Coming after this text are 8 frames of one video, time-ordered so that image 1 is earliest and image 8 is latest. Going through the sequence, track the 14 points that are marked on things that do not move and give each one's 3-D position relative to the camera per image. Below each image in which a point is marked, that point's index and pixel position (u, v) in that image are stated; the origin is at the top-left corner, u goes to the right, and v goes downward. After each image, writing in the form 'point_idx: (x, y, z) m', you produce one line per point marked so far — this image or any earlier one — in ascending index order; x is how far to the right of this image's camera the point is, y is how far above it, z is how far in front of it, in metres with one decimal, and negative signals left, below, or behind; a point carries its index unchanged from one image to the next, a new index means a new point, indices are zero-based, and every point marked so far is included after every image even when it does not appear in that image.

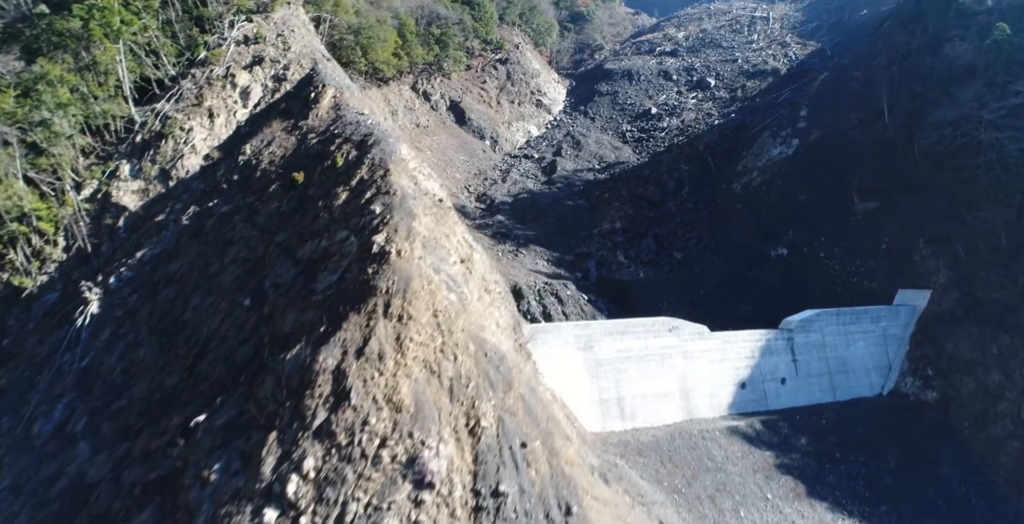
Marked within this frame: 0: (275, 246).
0: (-4.8, +0.3, +12.3) m
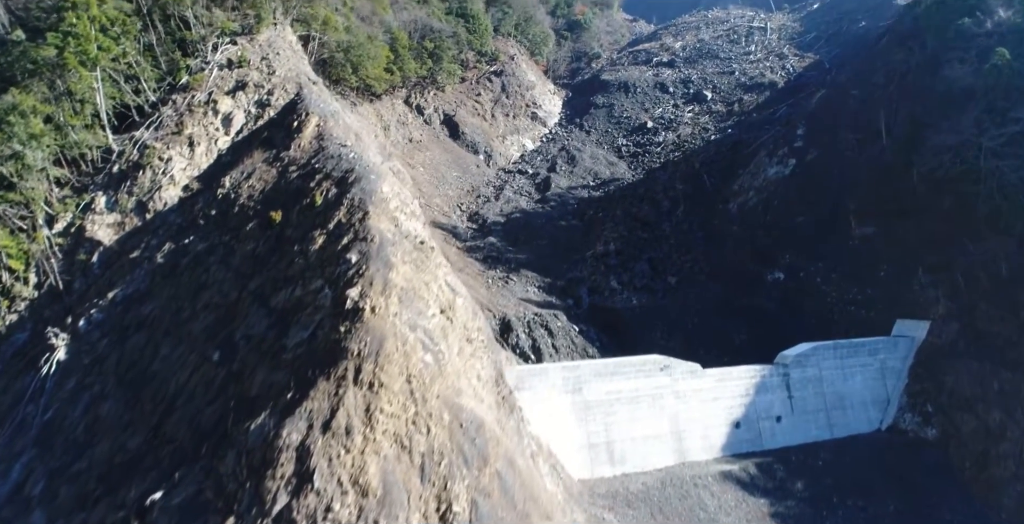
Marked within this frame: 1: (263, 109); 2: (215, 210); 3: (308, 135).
0: (-5.1, -0.6, +11.8) m
1: (-7.7, +4.7, +18.9) m
2: (-7.2, +1.3, +15.0) m
3: (-5.6, +3.4, +16.9) m
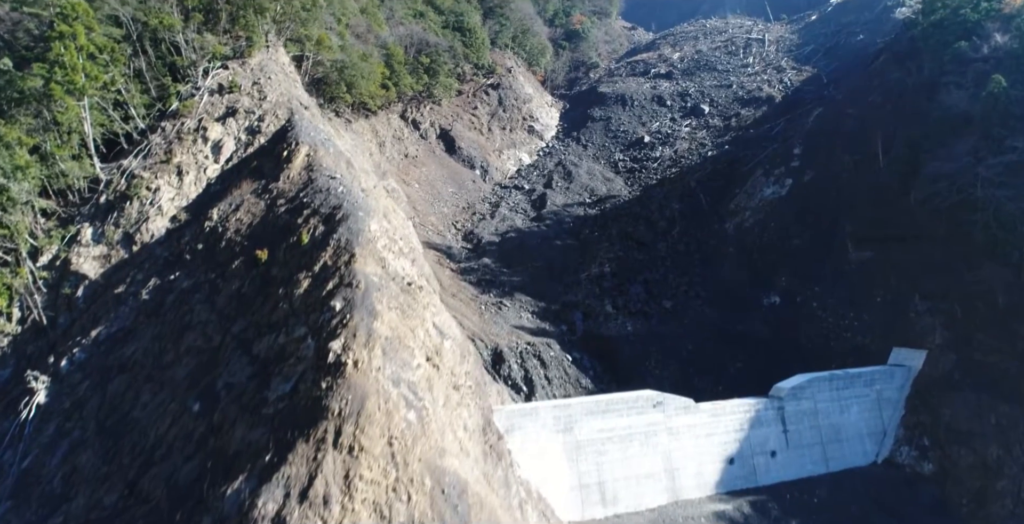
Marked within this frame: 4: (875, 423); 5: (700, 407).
0: (-5.3, -1.5, +11.6) m
1: (-7.9, +3.8, +18.7) m
2: (-7.4, +0.4, +14.8) m
3: (-5.8, +2.6, +16.7) m
4: (+10.6, -4.7, +18.0) m
5: (+4.7, -3.7, +15.5) m
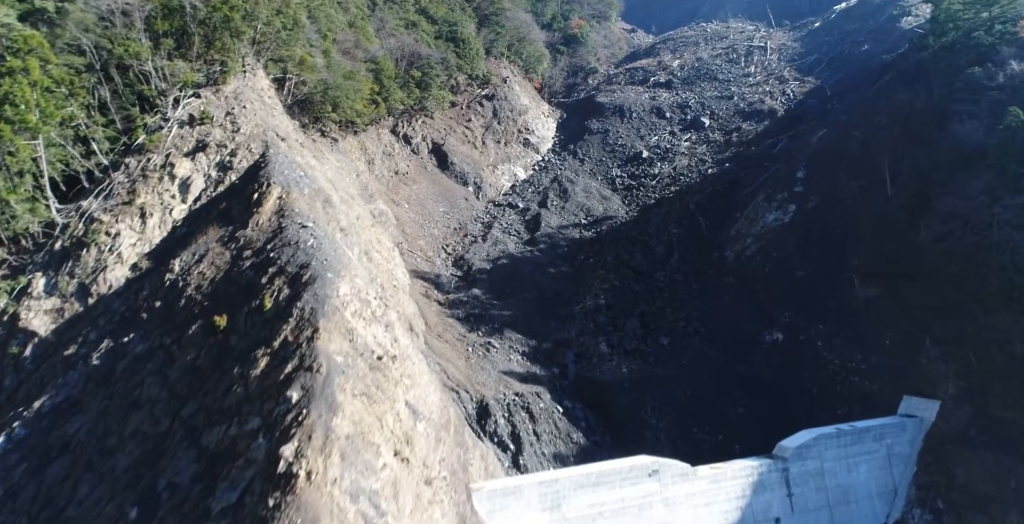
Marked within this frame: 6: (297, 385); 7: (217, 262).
0: (-5.7, -2.8, +10.5) m
1: (-8.2, +2.5, +17.6) m
2: (-7.8, -0.8, +13.6) m
3: (-6.2, +1.3, +15.6) m
4: (+10.3, -6.0, +16.9) m
5: (+4.4, -5.0, +14.4) m
6: (-3.4, -1.9, +9.8) m
7: (-6.8, 0.0, +14.1) m
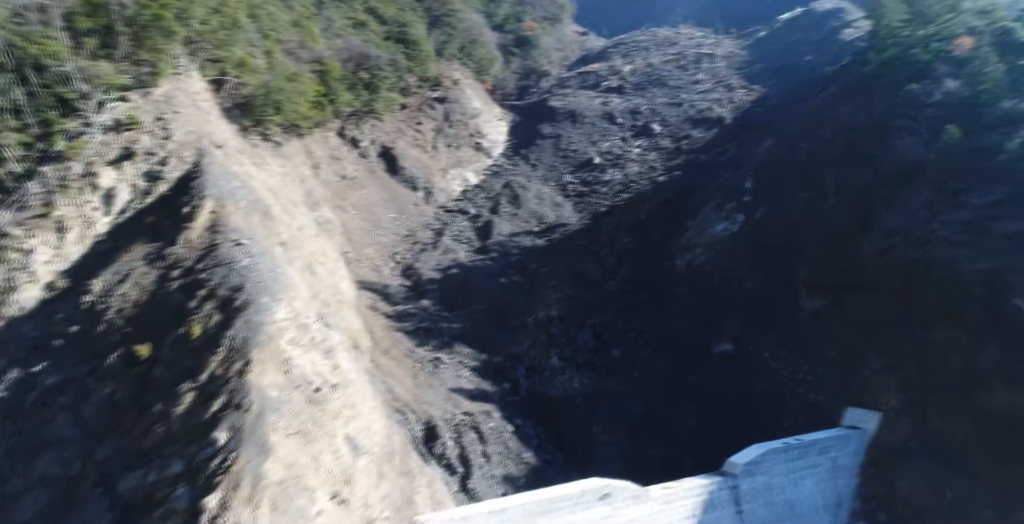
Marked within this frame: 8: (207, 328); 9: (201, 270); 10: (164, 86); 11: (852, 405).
0: (-6.5, -3.2, +9.6) m
1: (-9.6, +2.1, +16.4) m
2: (-8.9, -1.3, +12.6) m
3: (-7.4, +0.9, +14.6) m
4: (+8.9, -6.4, +17.2) m
5: (+3.2, -5.4, +14.3) m
6: (-4.2, -2.4, +9.0) m
7: (-7.9, -0.4, +13.1) m
8: (-5.5, -1.2, +11.1) m
9: (-6.5, -0.2, +12.8) m
10: (-10.6, +5.4, +18.7) m
11: (+10.2, -4.3, +18.5) m
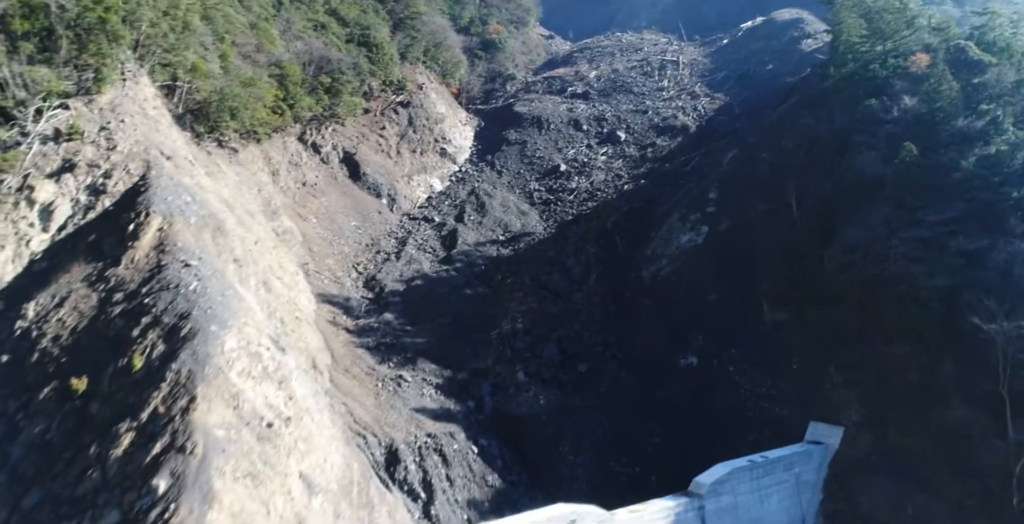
0: (-7.1, -3.7, +8.8) m
1: (-10.5, +1.6, +15.5) m
2: (-9.6, -1.7, +11.7) m
3: (-8.2, +0.4, +13.8) m
4: (+7.9, -6.9, +17.3) m
5: (+2.4, -5.8, +14.0) m
6: (-4.7, -2.8, +8.4) m
7: (-8.6, -0.9, +12.3) m
8: (-6.1, -1.6, +10.4) m
9: (-7.2, -0.6, +12.1) m
10: (-11.6, +4.9, +17.7) m
11: (+9.2, -4.8, +18.6) m
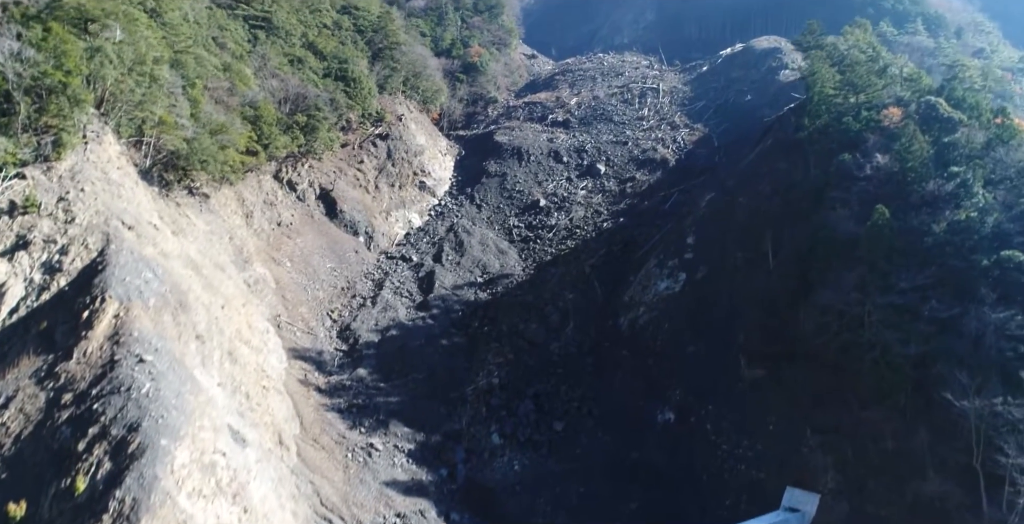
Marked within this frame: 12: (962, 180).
0: (-7.6, -5.5, +8.3) m
1: (-11.3, -0.3, +15.0) m
2: (-10.2, -3.7, +11.2) m
3: (-8.9, -1.5, +13.3) m
4: (+7.2, -8.8, +17.0) m
5: (+1.7, -7.7, +13.7) m
6: (-5.3, -4.7, +8.0) m
7: (-9.3, -2.8, +11.8) m
8: (-6.7, -3.5, +9.9) m
9: (-7.9, -2.5, +11.6) m
10: (-12.4, +2.9, +17.2) m
11: (+8.4, -6.7, +18.5) m
12: (+14.1, +2.6, +19.3) m
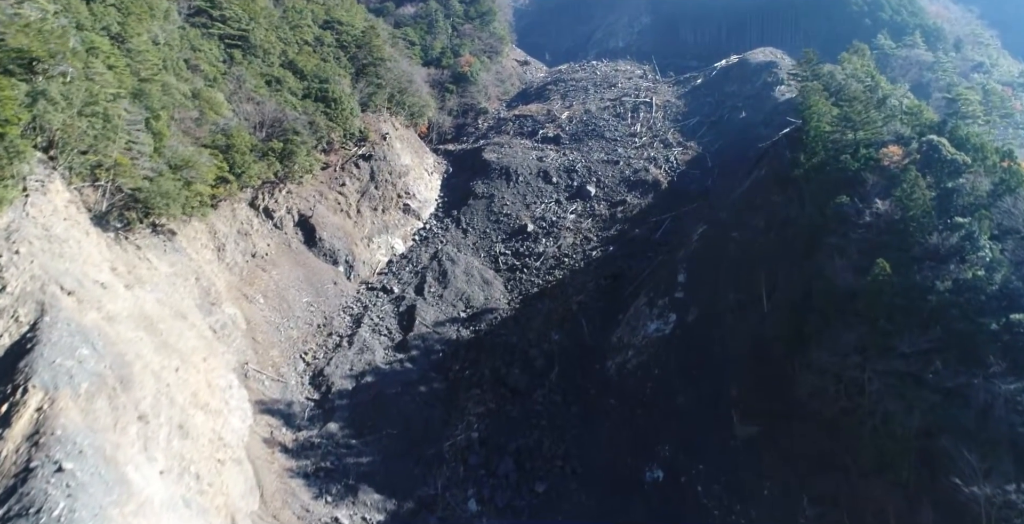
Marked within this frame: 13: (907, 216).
0: (-8.3, -7.2, +7.0) m
1: (-11.9, -2.1, +13.7) m
2: (-10.9, -5.4, +9.8) m
3: (-9.6, -3.2, +12.0) m
4: (+6.5, -10.5, +15.8) m
5: (+1.1, -9.4, +12.5) m
6: (-5.9, -6.4, +6.7) m
7: (-9.9, -4.5, +10.4) m
8: (-7.4, -5.3, +8.6) m
9: (-8.5, -4.3, +10.3) m
10: (-13.1, +1.1, +15.9) m
11: (+7.7, -8.4, +17.3) m
12: (+13.4, +0.9, +18.1) m
13: (+12.5, +1.5, +19.5) m
